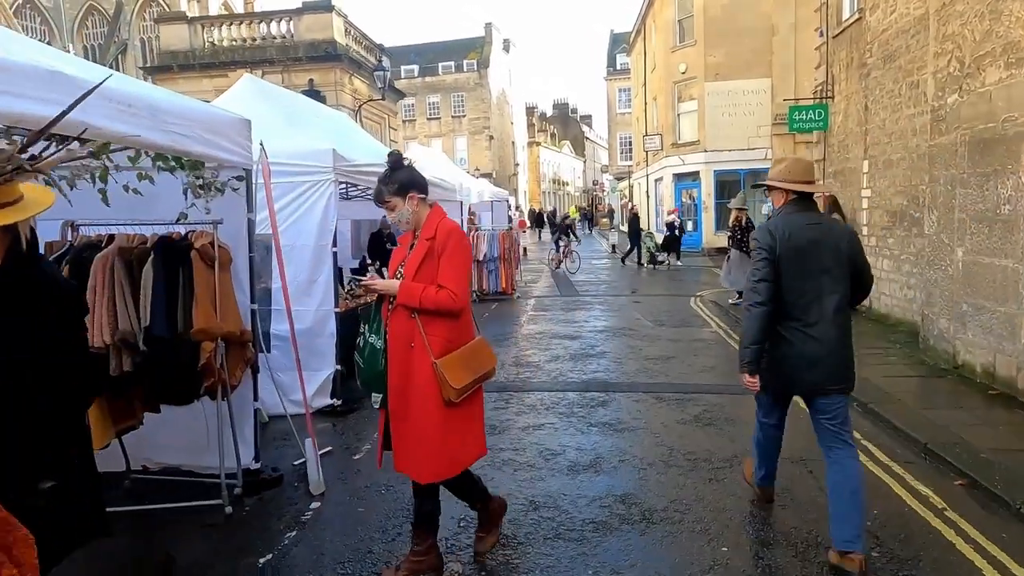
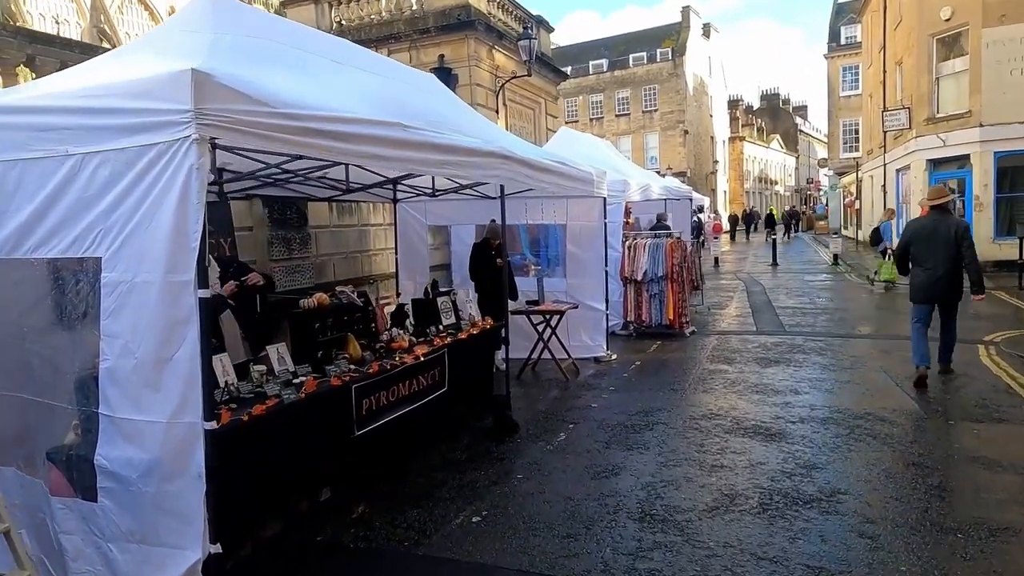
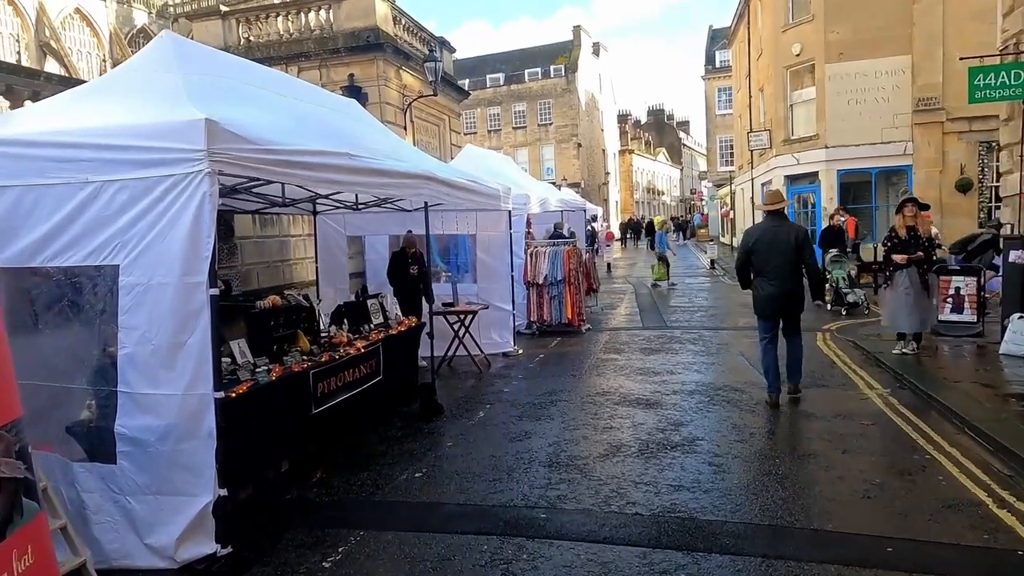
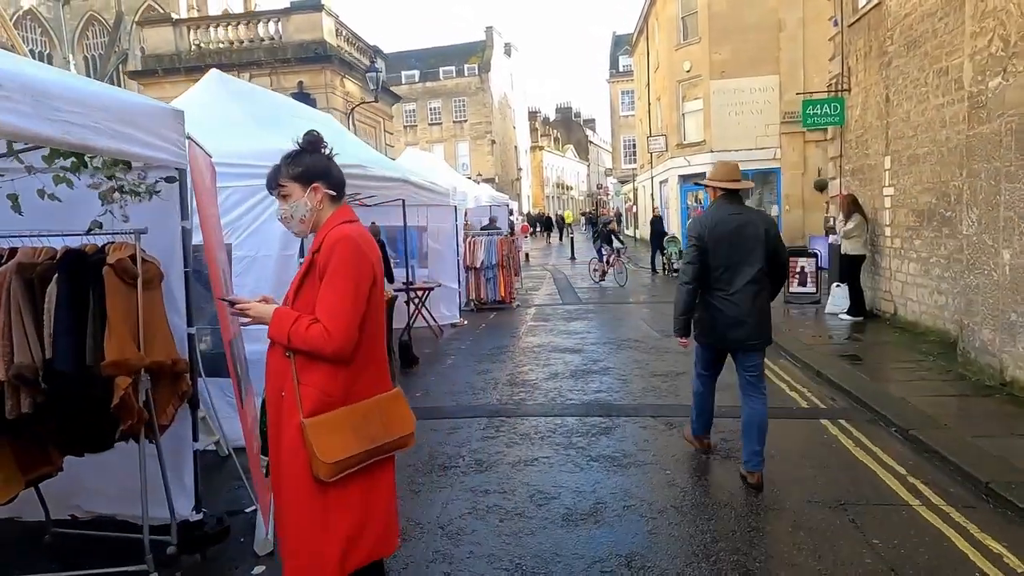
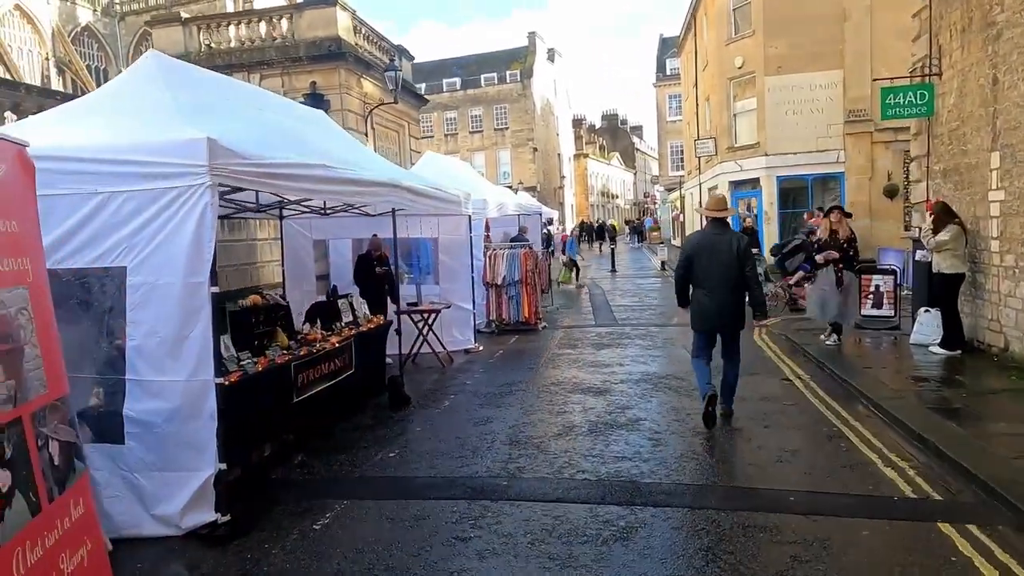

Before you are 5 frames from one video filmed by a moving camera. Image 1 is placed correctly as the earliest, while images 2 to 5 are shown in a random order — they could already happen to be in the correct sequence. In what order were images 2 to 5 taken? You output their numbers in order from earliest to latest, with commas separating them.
4, 5, 3, 2
